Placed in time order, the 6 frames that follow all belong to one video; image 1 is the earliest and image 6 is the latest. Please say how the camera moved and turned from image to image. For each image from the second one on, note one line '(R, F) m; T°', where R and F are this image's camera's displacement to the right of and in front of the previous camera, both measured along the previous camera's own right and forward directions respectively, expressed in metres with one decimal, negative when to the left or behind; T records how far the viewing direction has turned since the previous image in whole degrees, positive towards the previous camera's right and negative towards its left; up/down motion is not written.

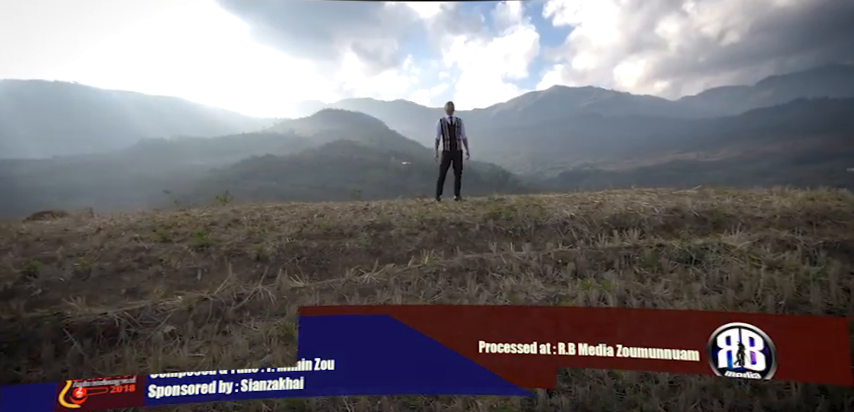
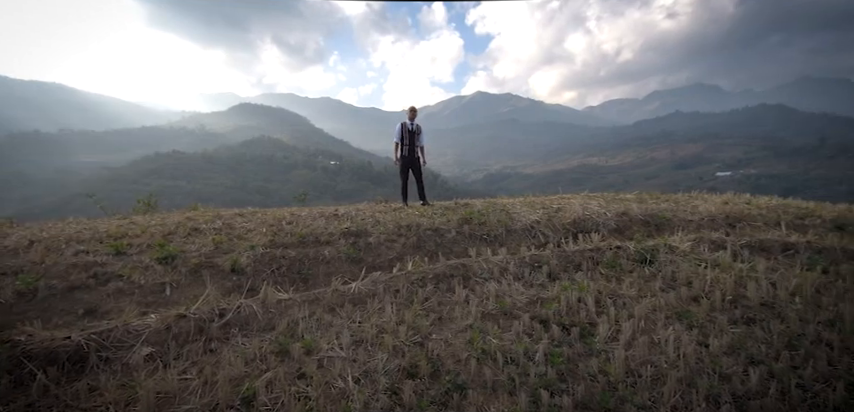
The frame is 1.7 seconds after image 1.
(-0.5, 0.0) m; +9°
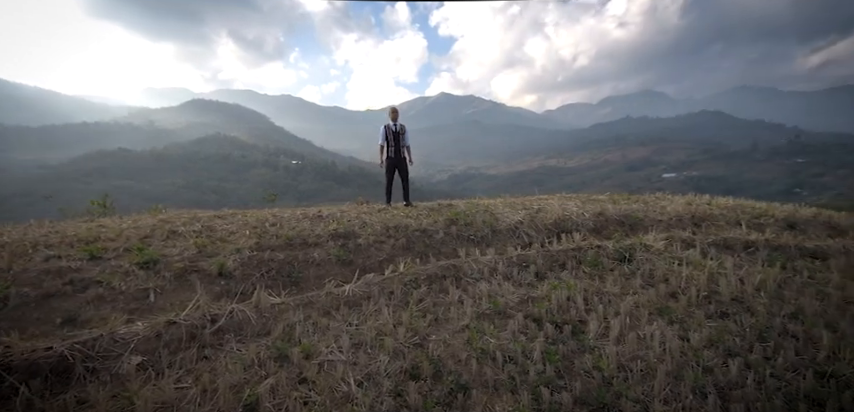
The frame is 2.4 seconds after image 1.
(-0.2, 0.0) m; +4°
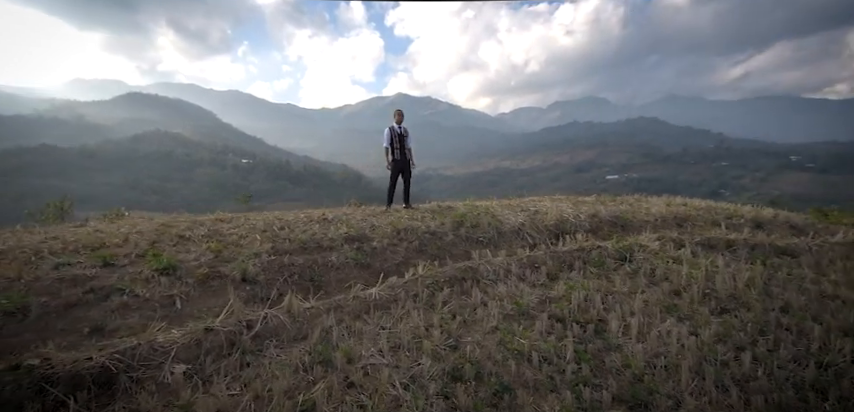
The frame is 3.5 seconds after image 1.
(-0.5, 0.0) m; +4°
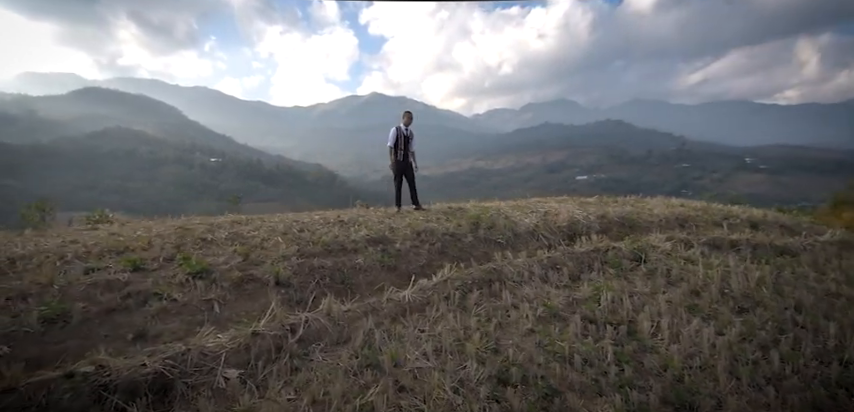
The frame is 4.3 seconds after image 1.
(-0.4, 0.0) m; +1°
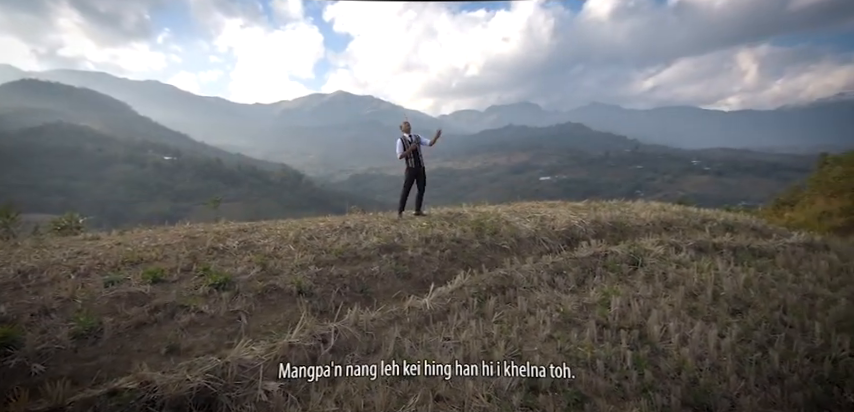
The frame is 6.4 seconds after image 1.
(-0.4, -0.1) m; +3°
